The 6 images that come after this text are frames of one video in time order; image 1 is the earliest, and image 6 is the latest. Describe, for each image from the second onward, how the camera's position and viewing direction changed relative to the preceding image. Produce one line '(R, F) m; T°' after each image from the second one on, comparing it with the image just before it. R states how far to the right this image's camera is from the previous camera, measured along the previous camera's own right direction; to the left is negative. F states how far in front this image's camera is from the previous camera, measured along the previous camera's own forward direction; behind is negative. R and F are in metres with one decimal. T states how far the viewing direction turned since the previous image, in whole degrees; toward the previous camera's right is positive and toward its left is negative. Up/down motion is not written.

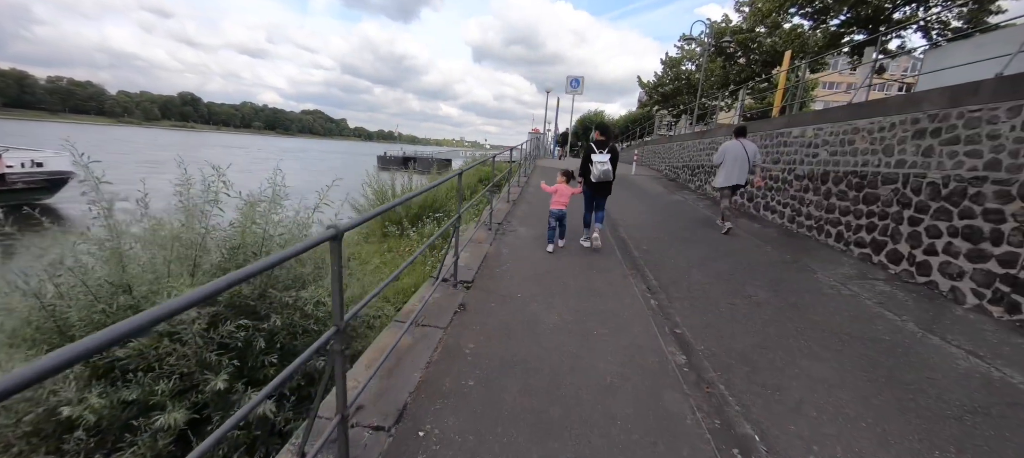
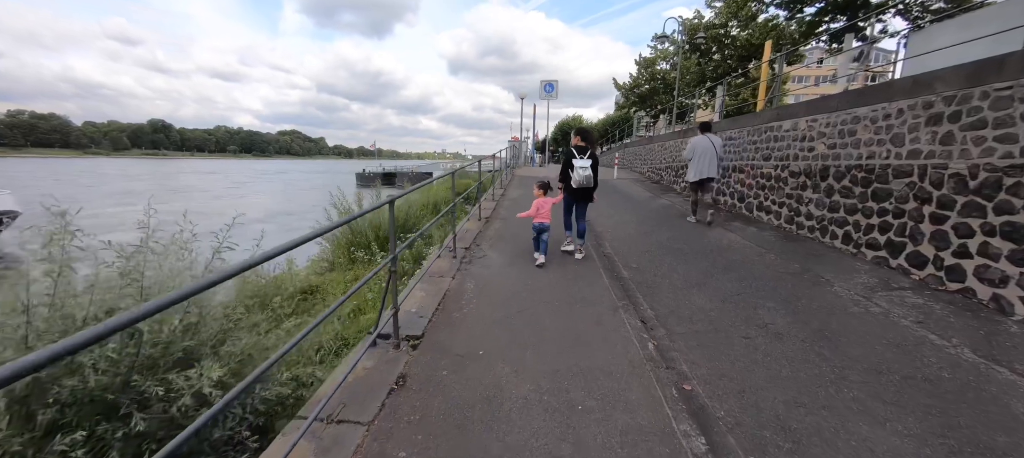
(+0.2, +0.7) m; +2°
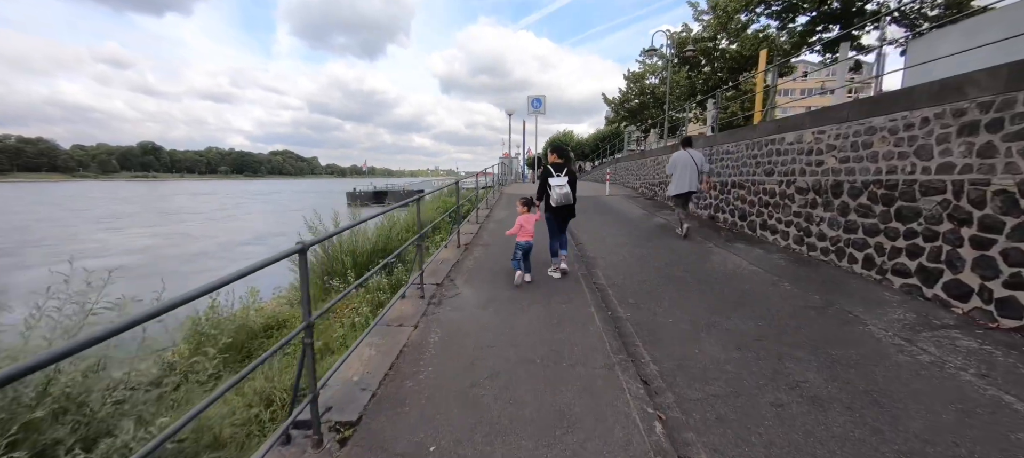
(+0.2, +0.6) m; +1°
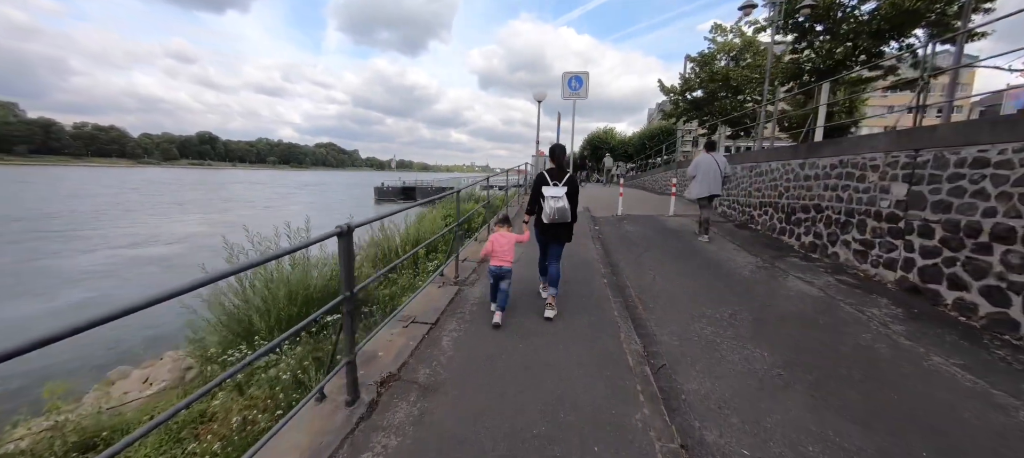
(+0.2, +3.5) m; -5°
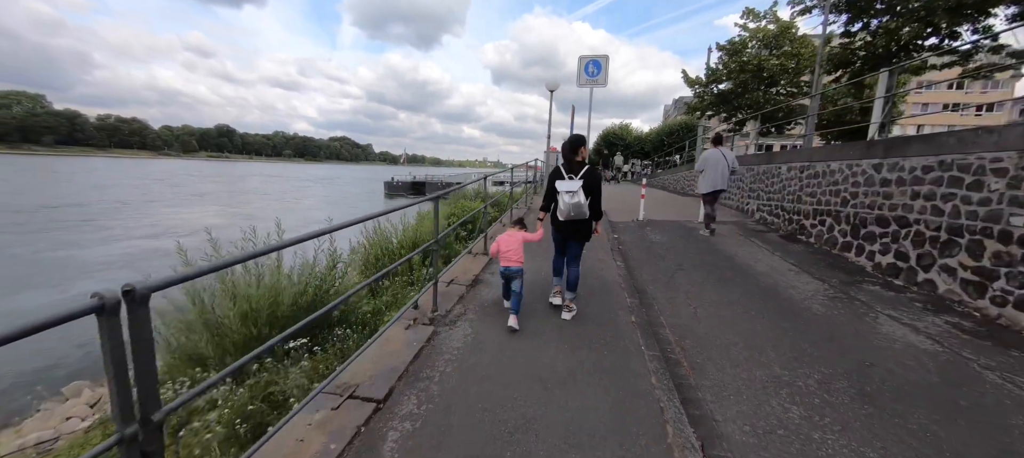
(+0.1, +1.1) m; -2°
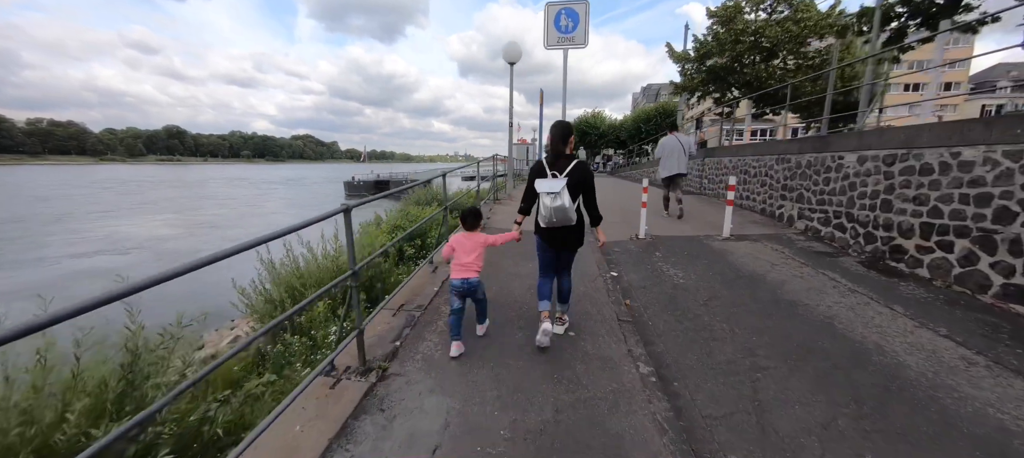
(+0.4, +2.5) m; +4°
